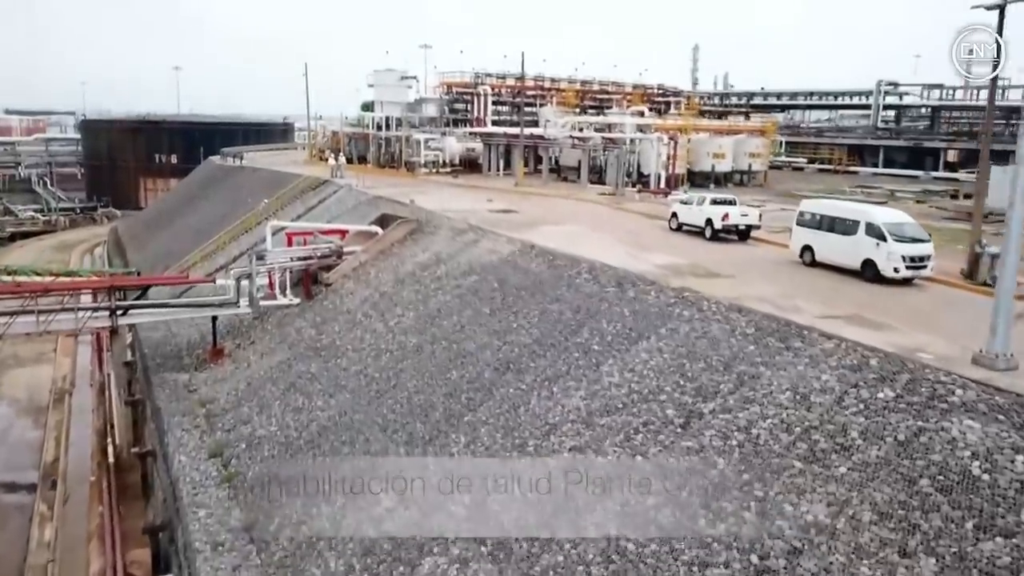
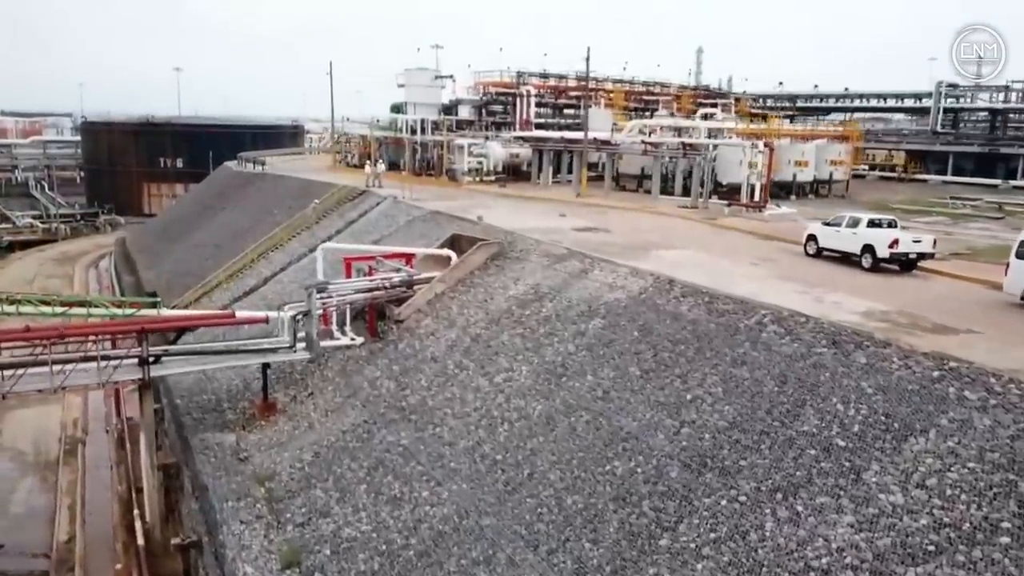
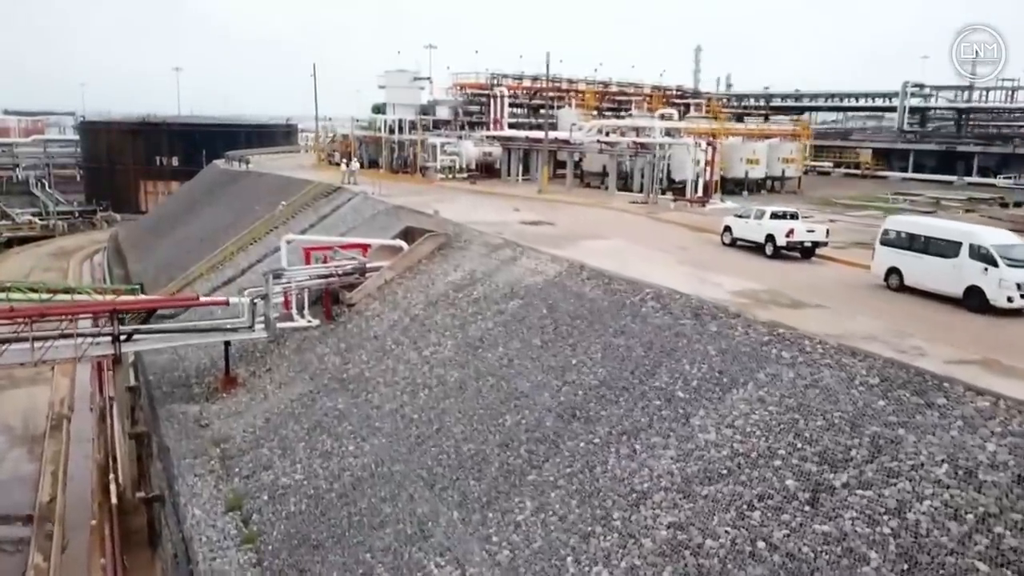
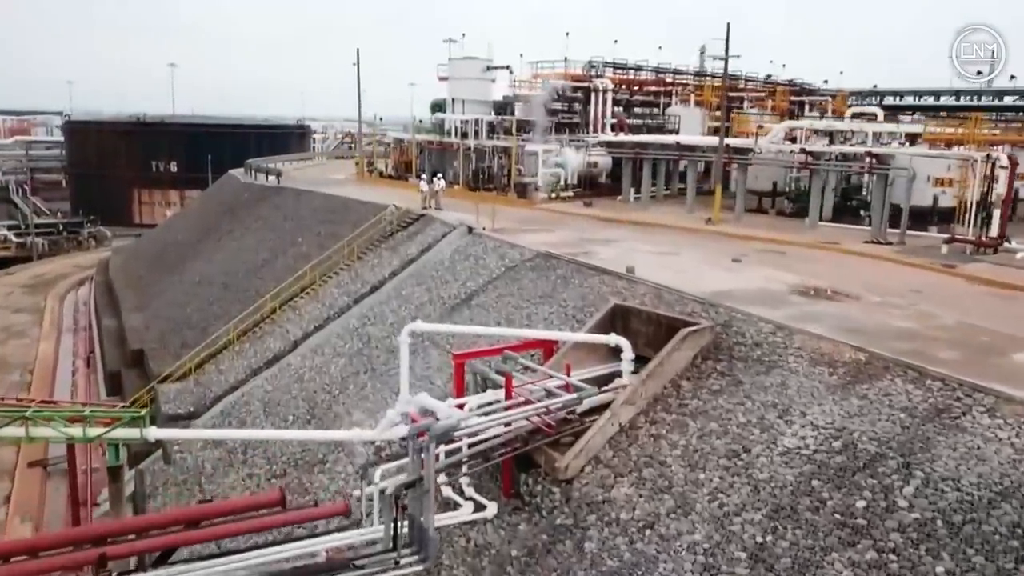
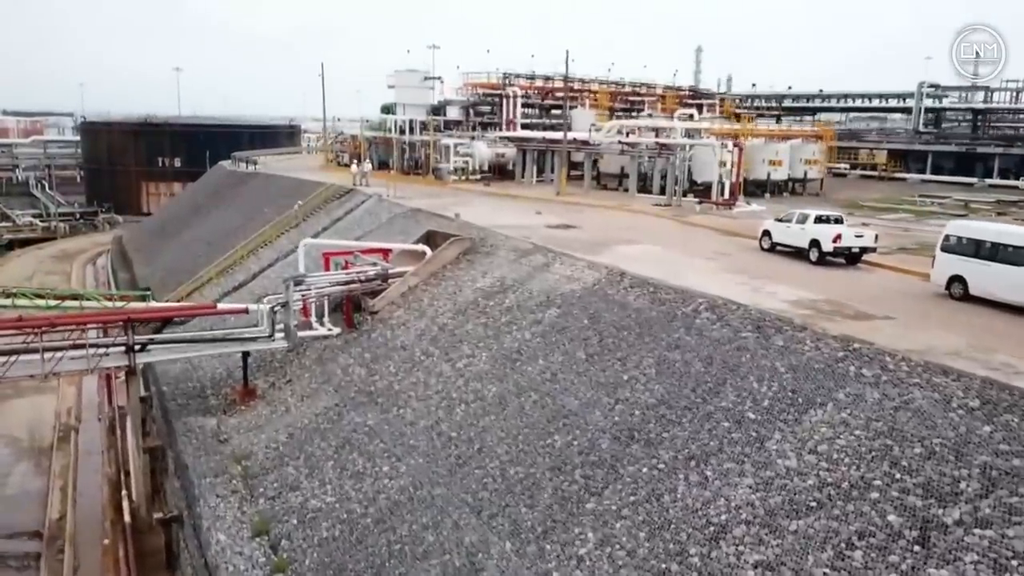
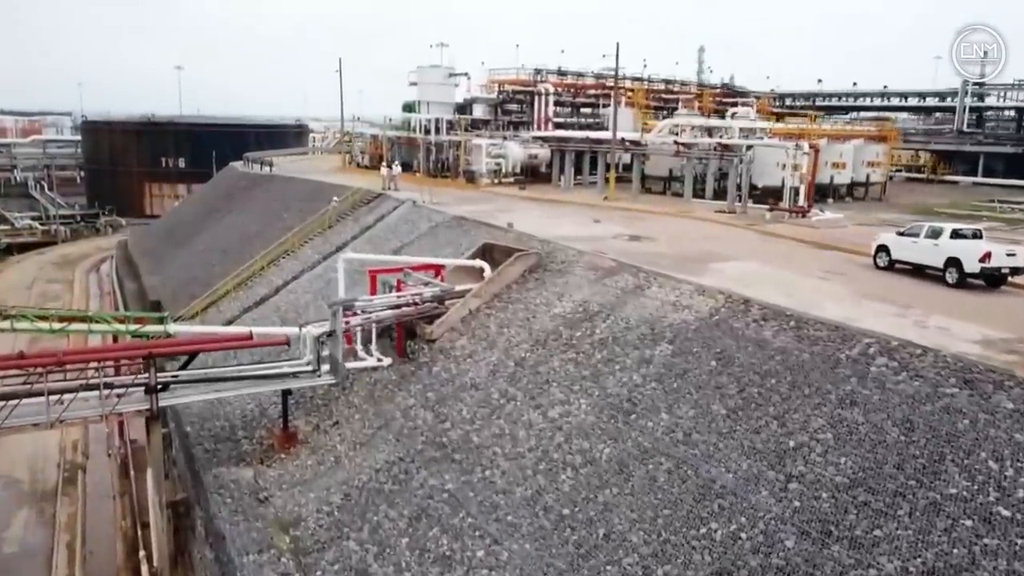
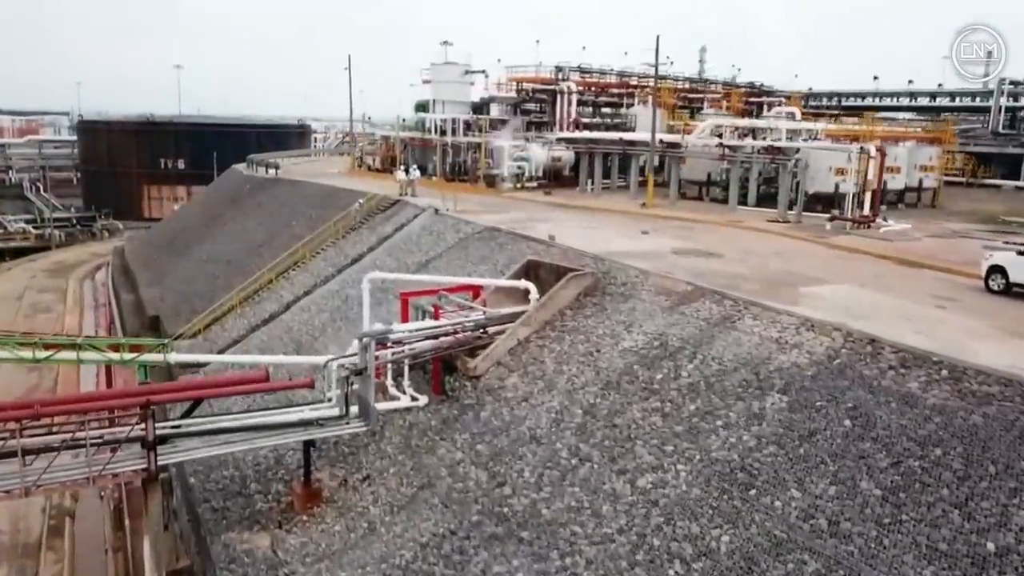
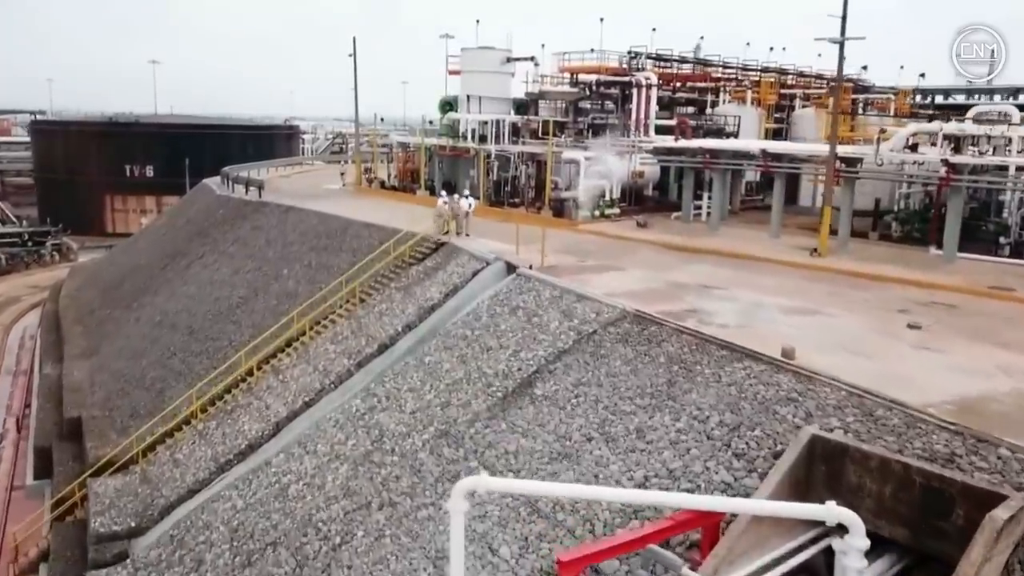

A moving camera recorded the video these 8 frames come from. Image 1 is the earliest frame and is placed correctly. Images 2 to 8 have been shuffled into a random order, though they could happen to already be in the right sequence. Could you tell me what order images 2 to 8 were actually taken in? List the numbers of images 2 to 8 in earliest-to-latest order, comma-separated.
3, 5, 2, 6, 7, 4, 8
